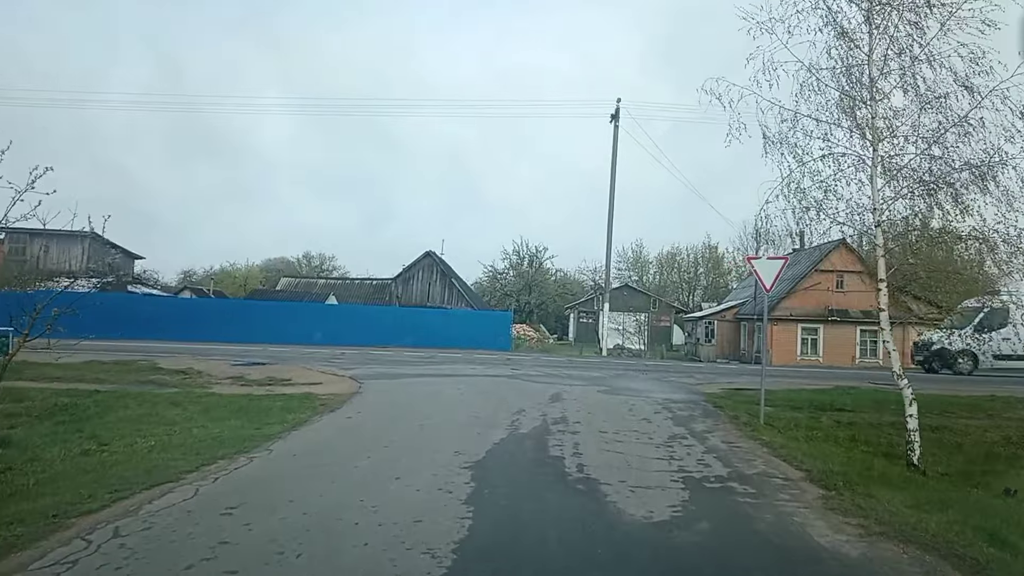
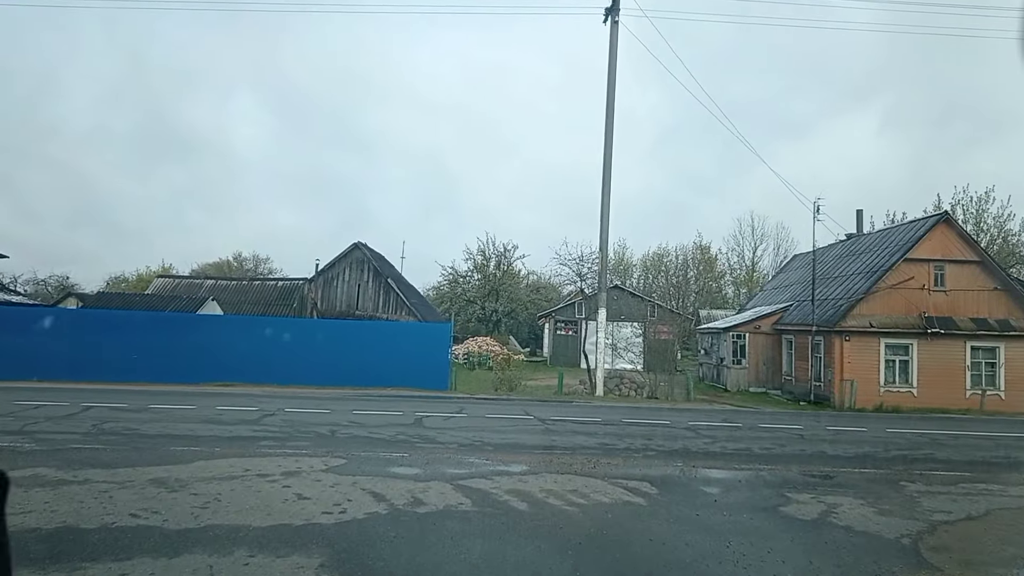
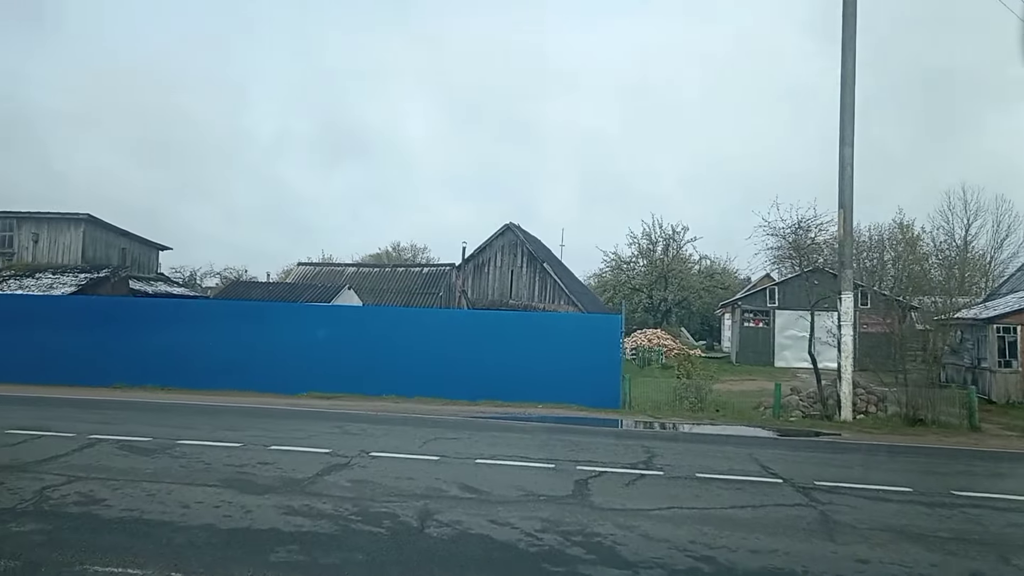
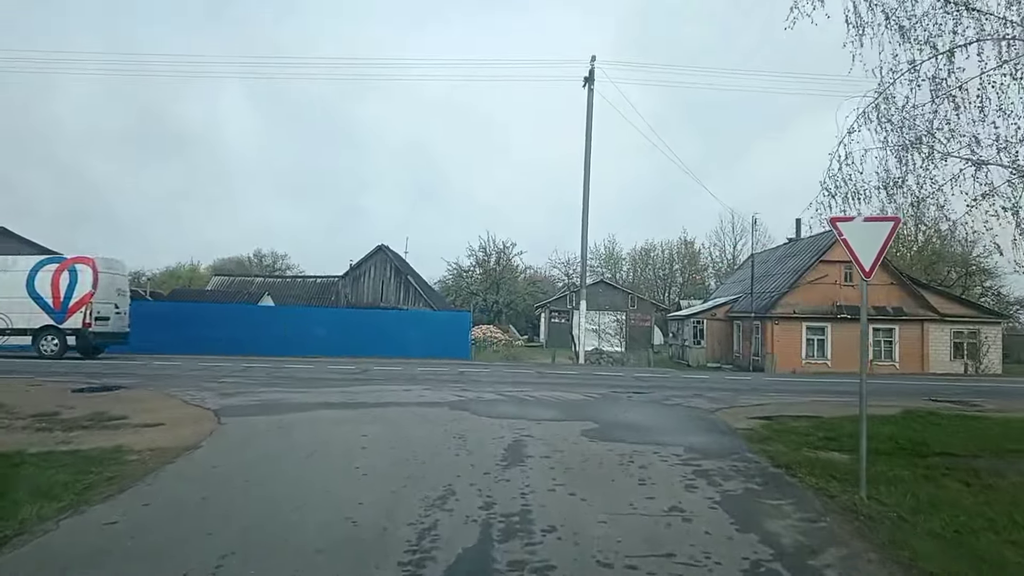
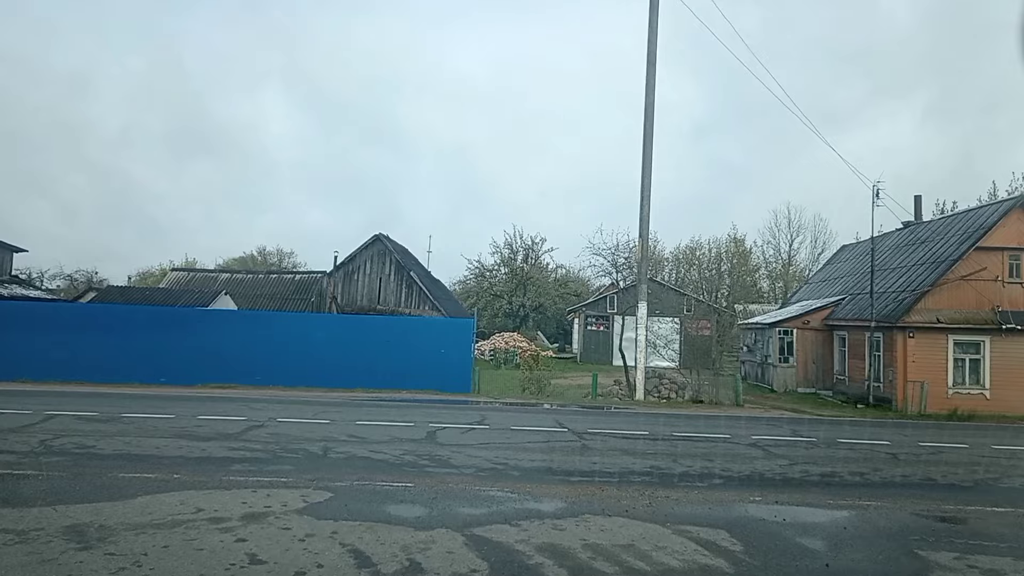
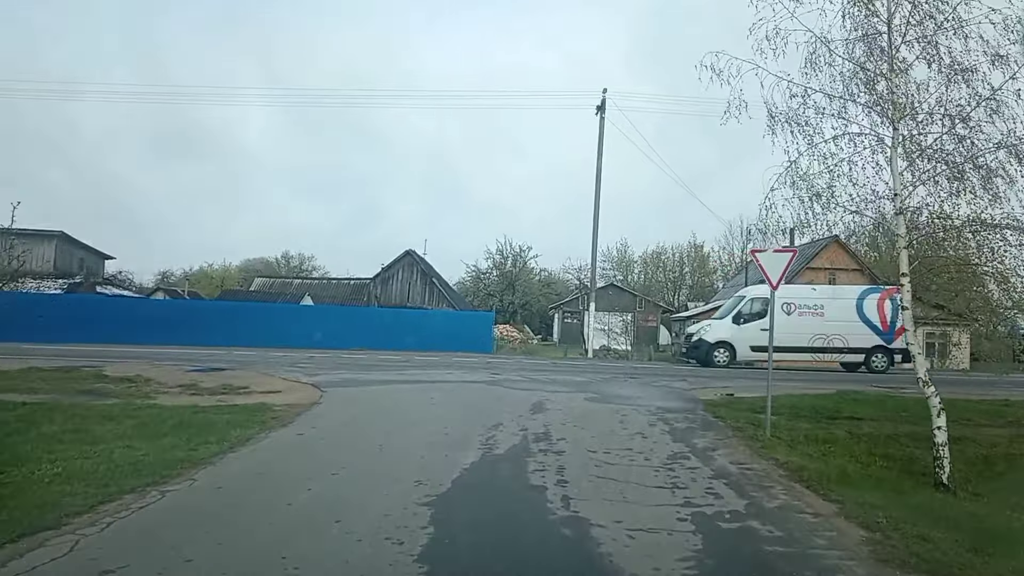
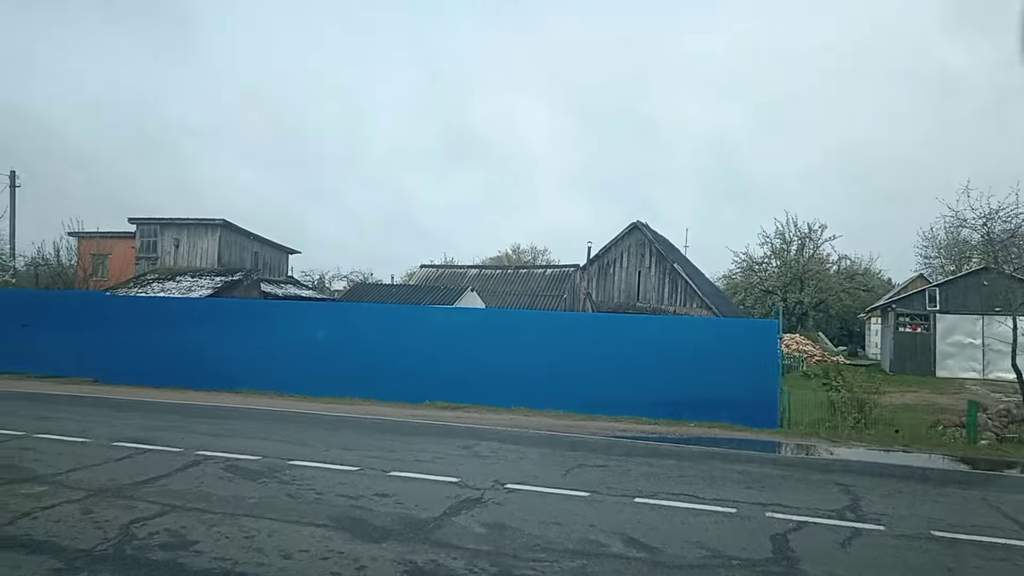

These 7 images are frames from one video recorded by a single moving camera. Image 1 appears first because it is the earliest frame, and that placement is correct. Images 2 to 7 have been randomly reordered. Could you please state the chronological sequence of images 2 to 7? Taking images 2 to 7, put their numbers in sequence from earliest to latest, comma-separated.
6, 4, 2, 5, 3, 7
